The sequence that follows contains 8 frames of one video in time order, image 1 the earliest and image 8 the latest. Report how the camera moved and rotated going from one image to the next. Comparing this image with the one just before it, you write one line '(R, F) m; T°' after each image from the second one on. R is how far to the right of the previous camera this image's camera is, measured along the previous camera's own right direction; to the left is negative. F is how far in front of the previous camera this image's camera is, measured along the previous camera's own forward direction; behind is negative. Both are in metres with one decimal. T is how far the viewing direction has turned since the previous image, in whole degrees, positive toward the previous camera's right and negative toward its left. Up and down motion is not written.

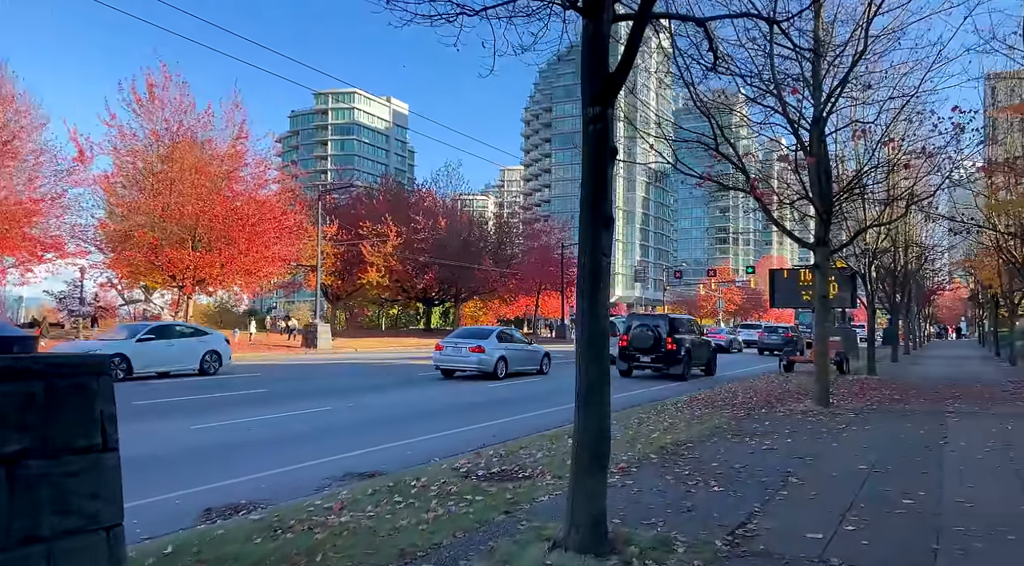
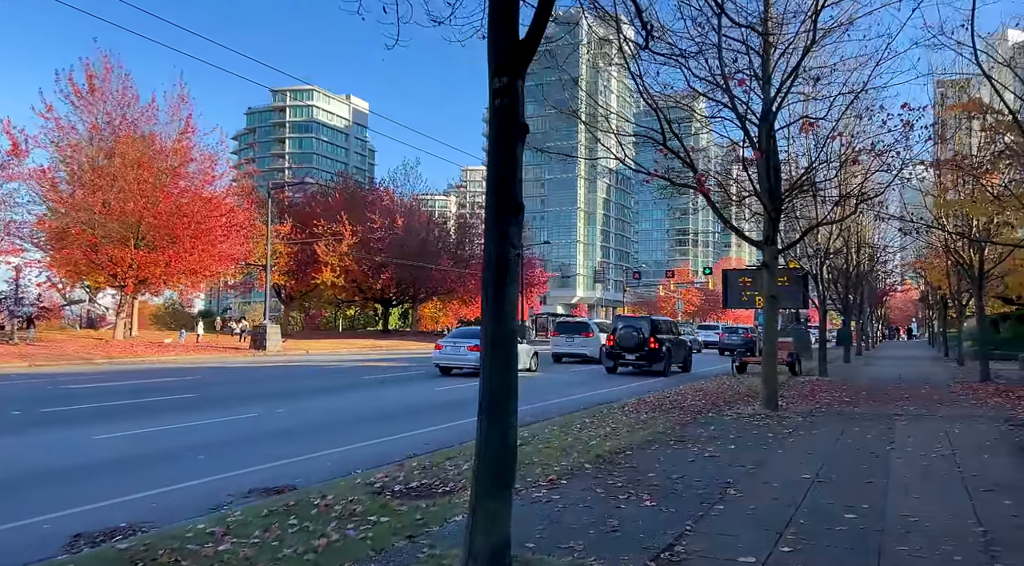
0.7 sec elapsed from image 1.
(+0.4, +0.6) m; +3°
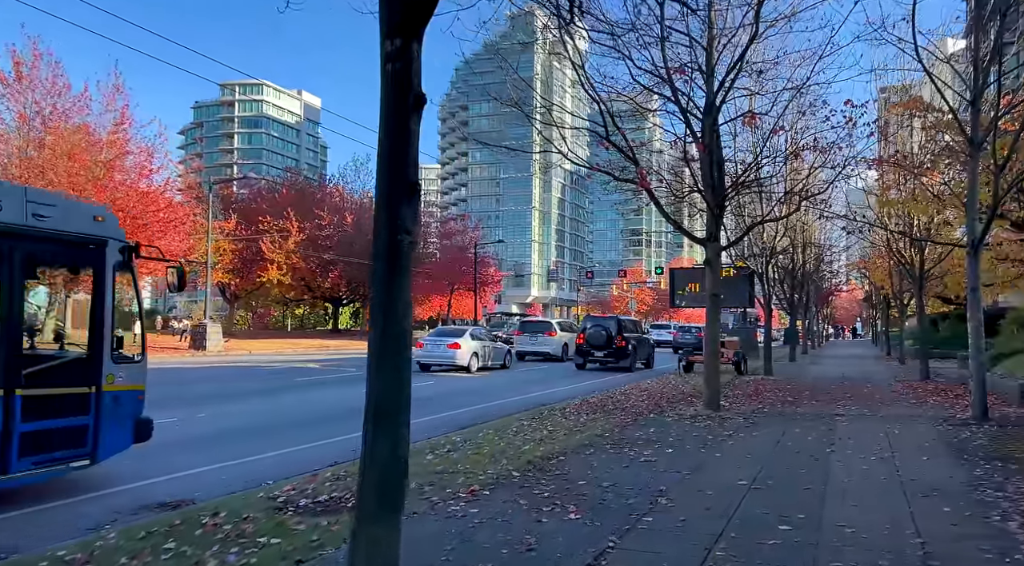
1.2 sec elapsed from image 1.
(+0.4, +0.5) m; +3°
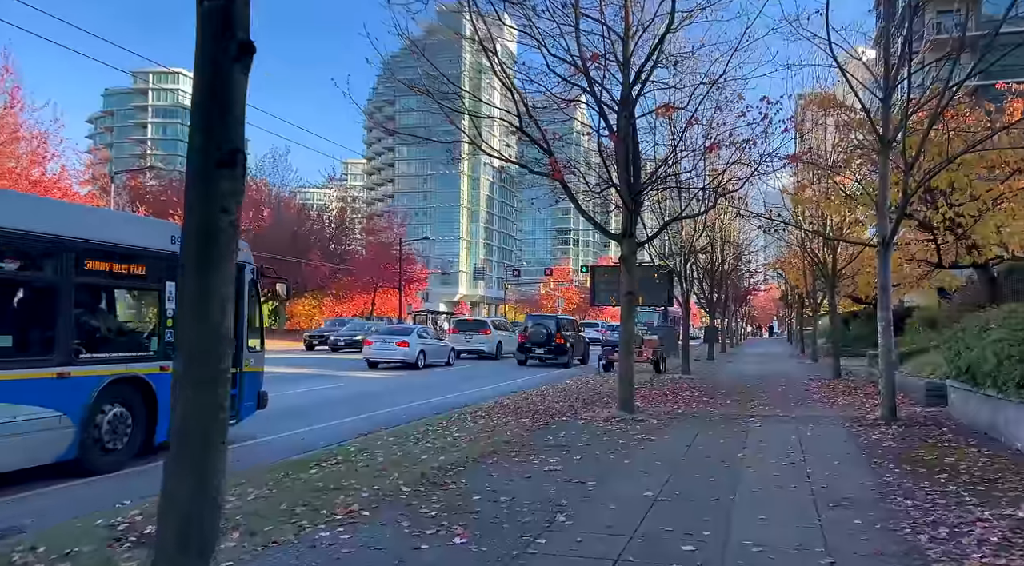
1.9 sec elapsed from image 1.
(+0.4, +0.7) m; +6°
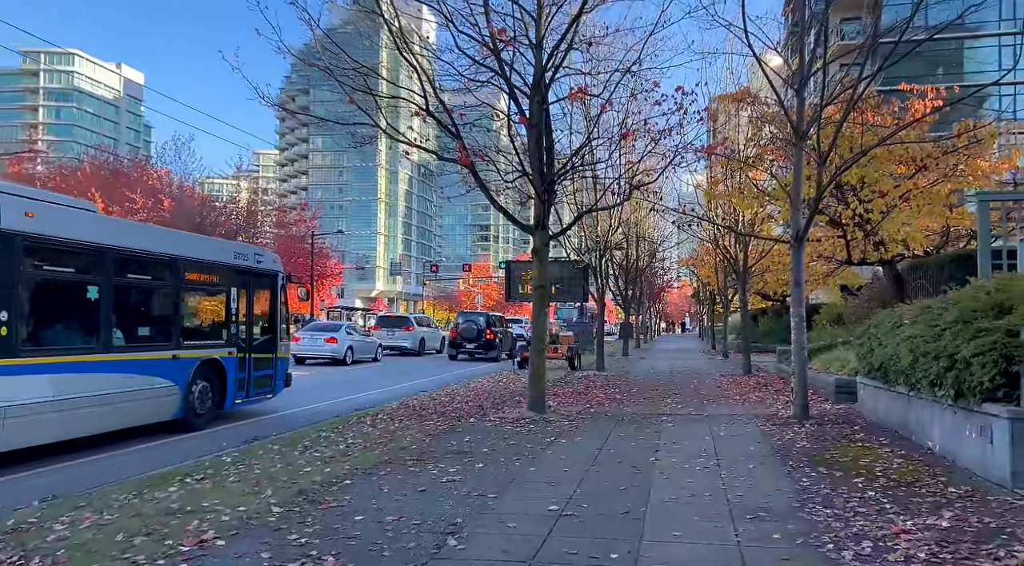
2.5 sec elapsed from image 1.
(+0.3, +0.8) m; +6°
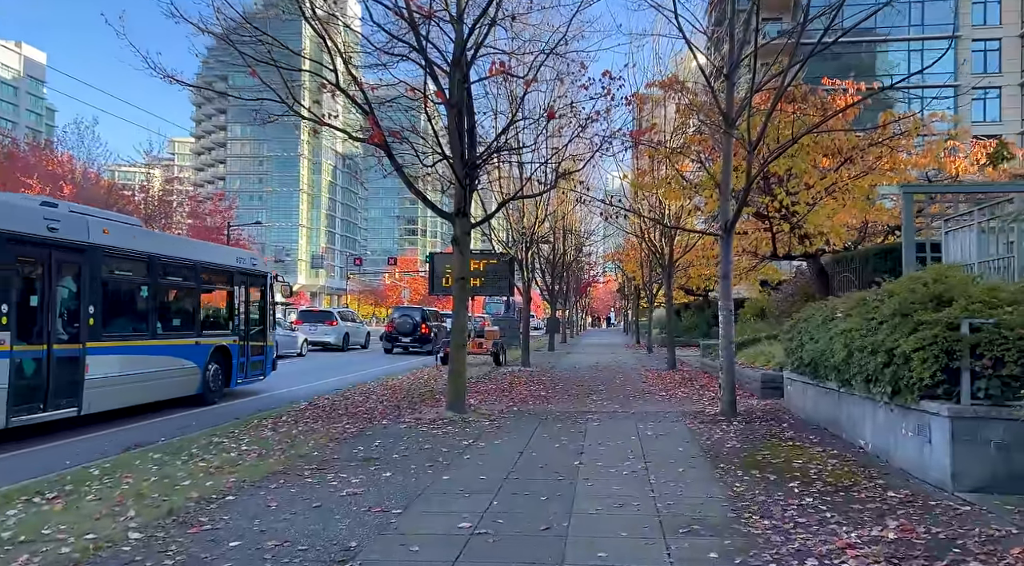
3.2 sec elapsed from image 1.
(+0.2, +0.7) m; +6°
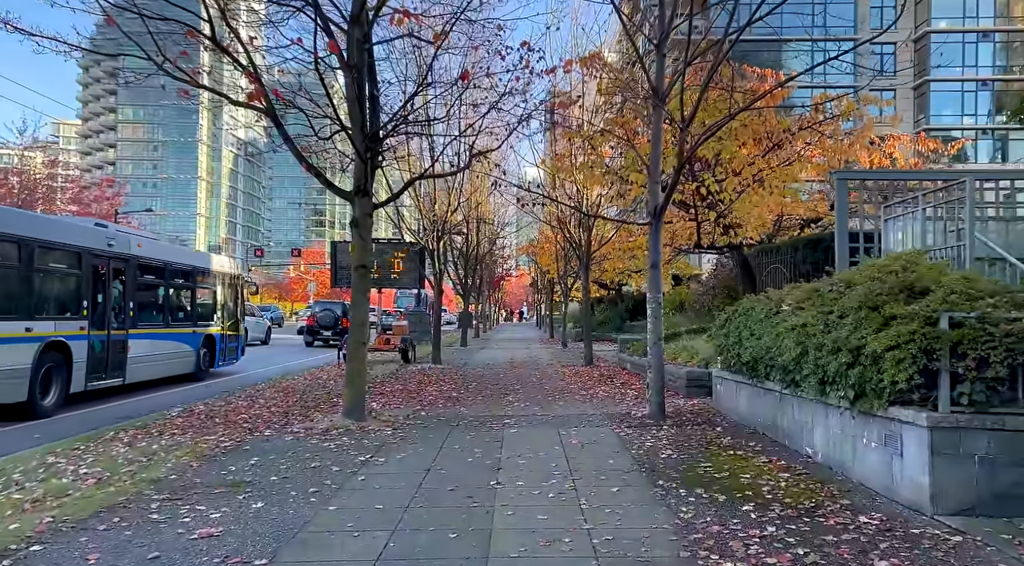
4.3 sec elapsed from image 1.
(+0.1, +1.2) m; +7°
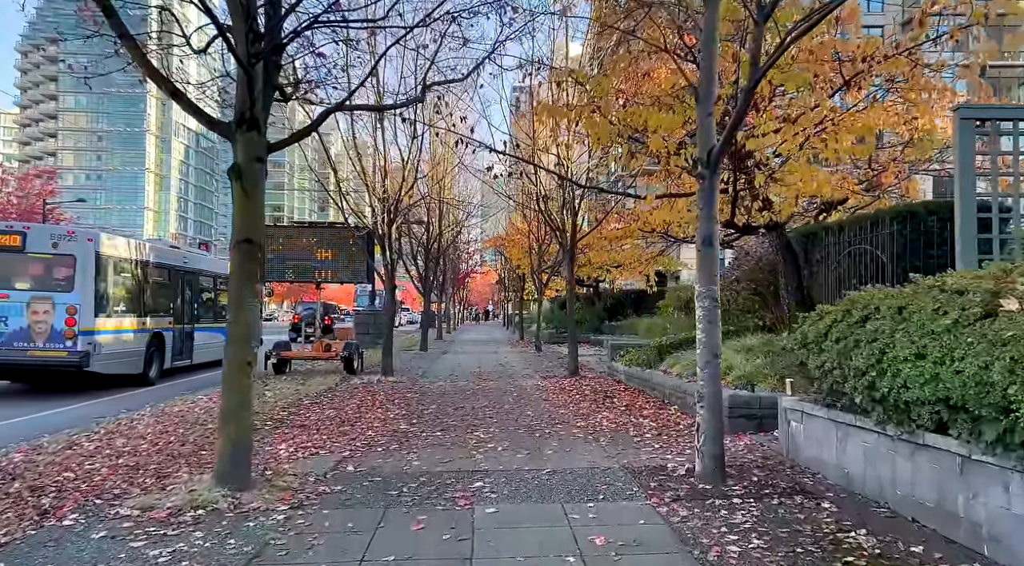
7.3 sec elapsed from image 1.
(-0.1, +3.5) m; +3°
